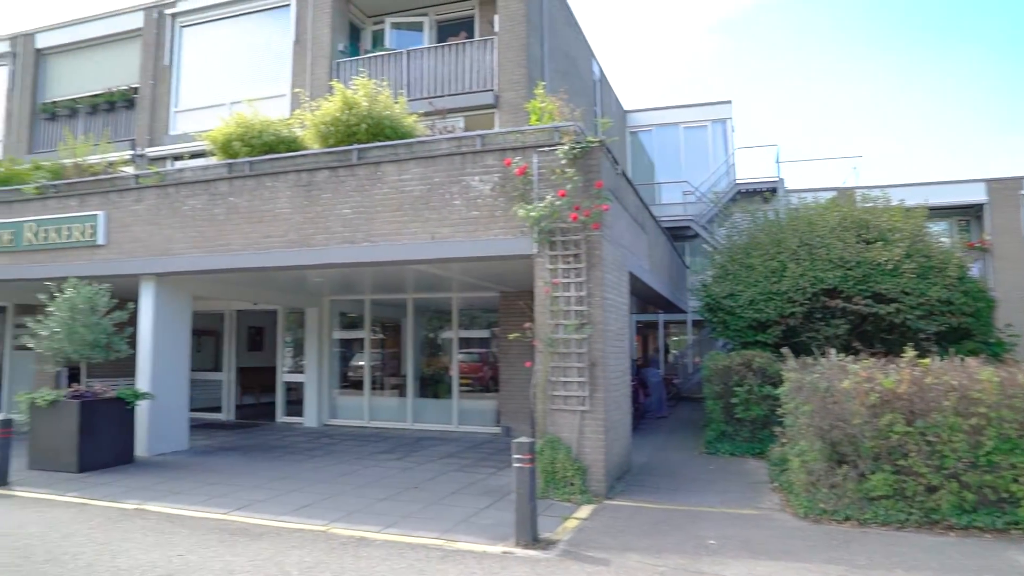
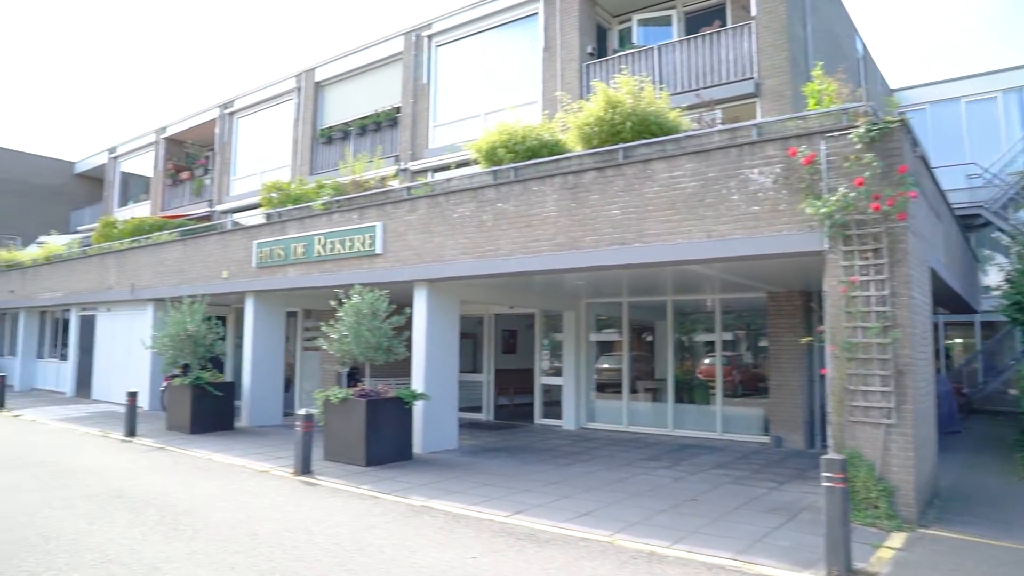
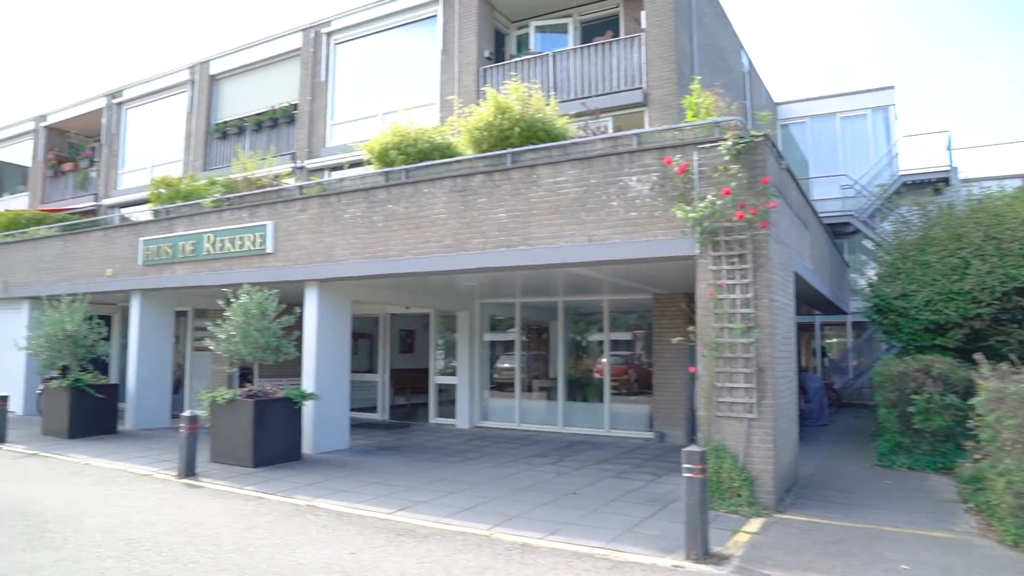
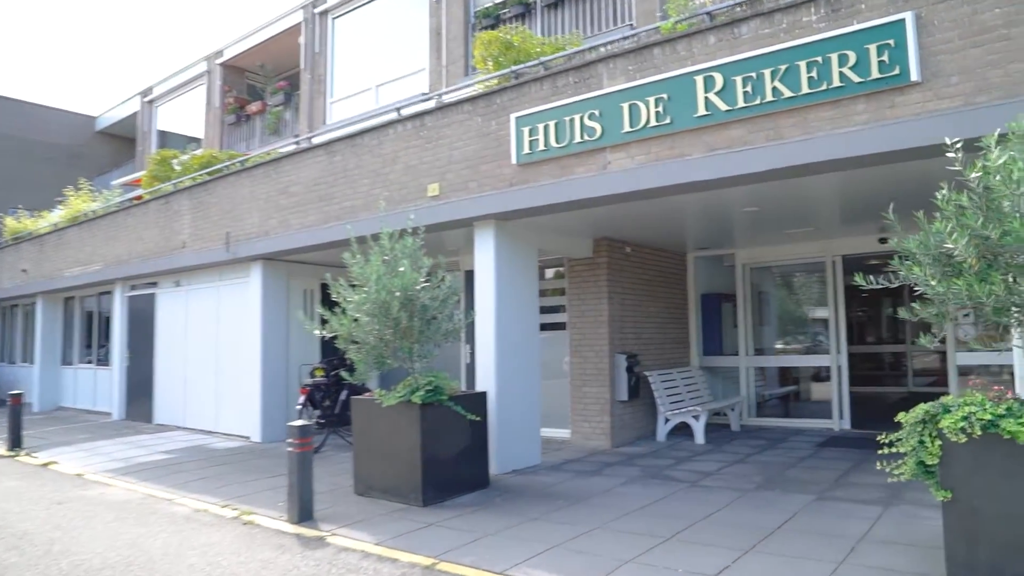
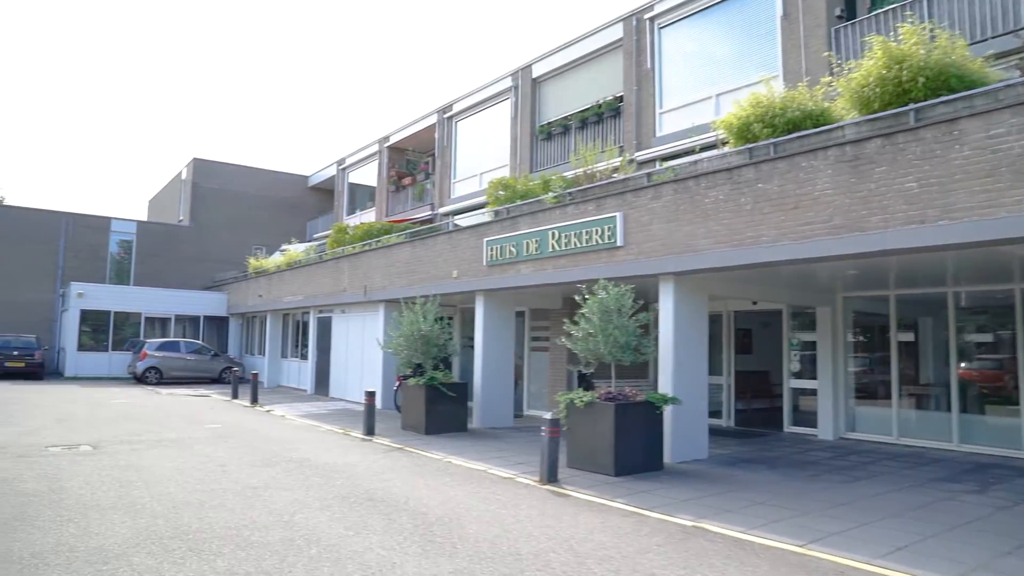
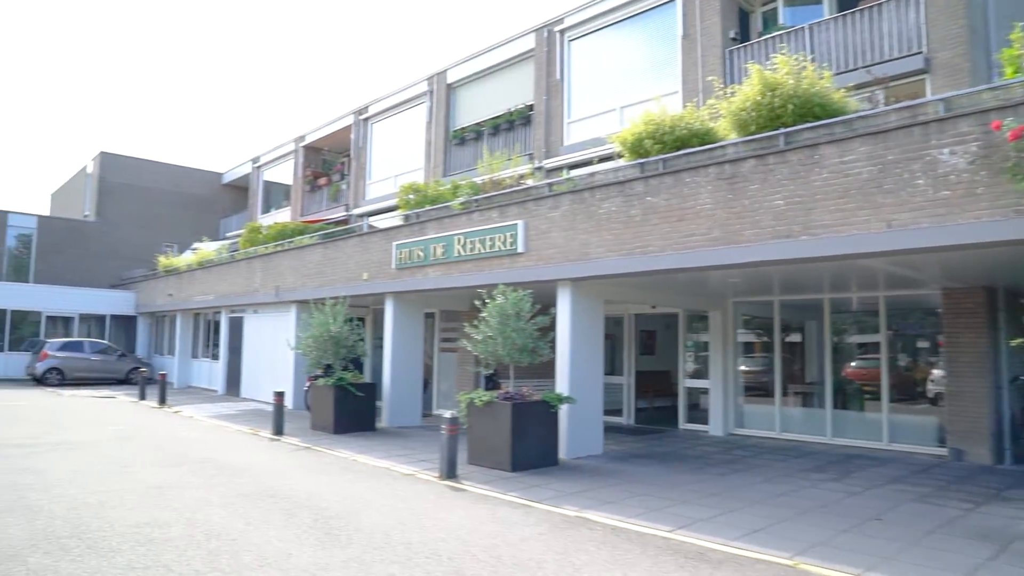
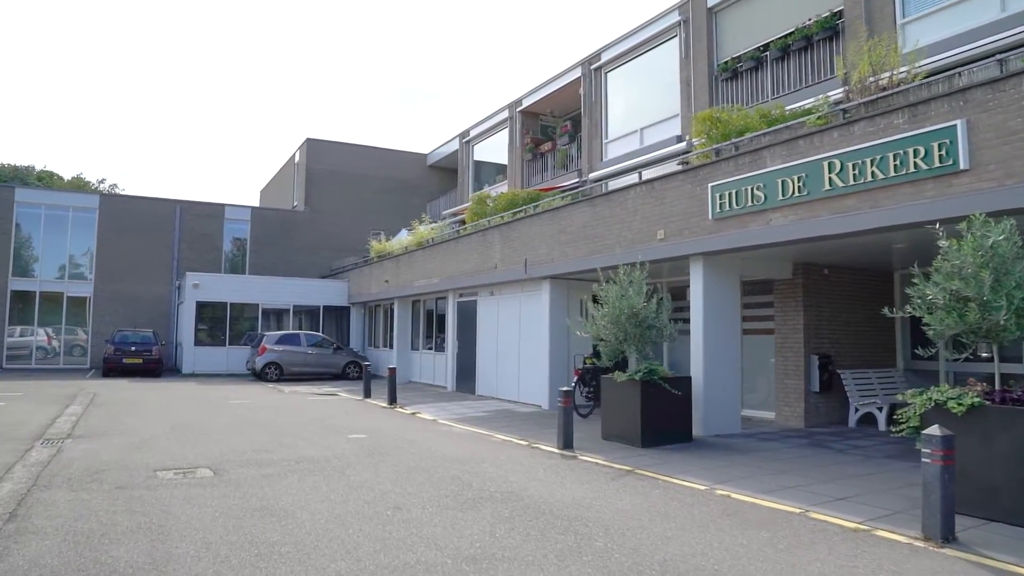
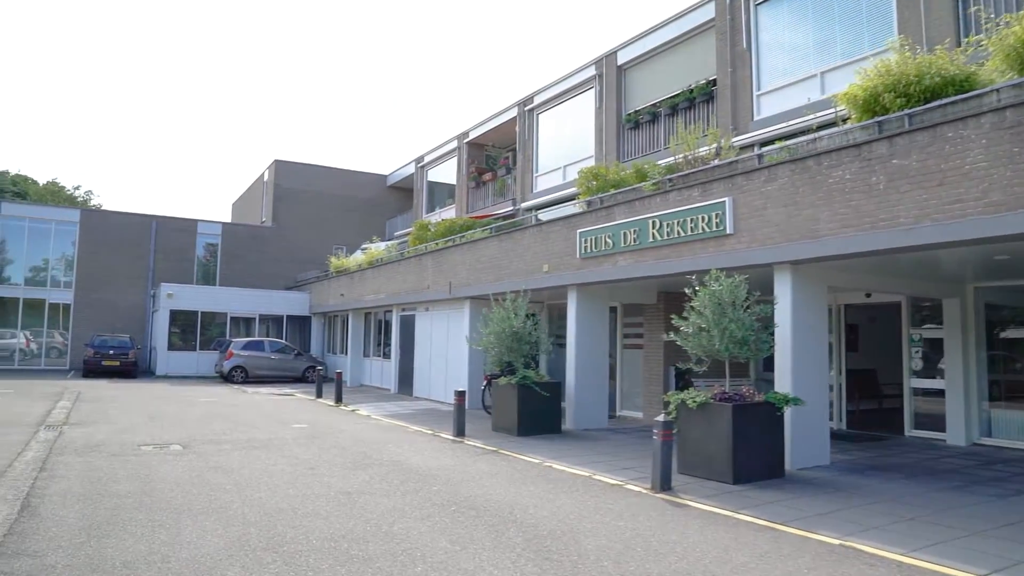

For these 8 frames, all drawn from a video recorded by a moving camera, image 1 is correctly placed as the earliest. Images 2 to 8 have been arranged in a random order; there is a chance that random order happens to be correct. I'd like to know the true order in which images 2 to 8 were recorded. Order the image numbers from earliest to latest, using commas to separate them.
3, 2, 6, 5, 8, 7, 4
